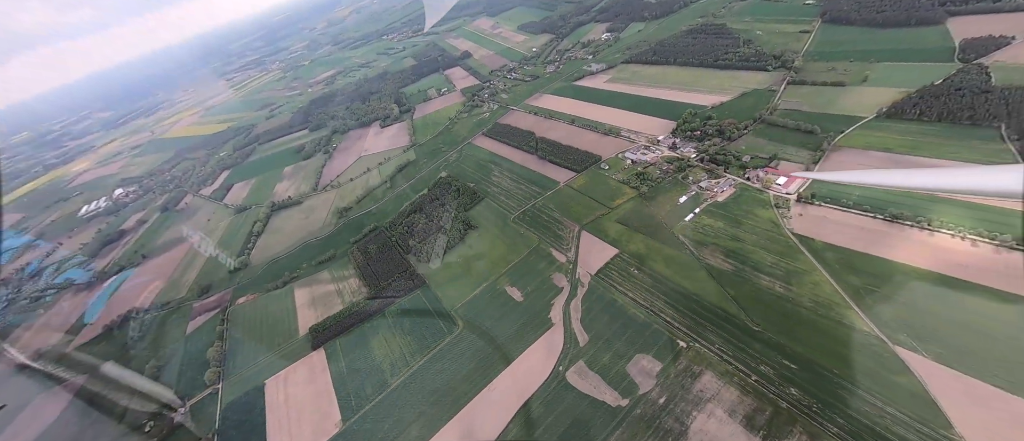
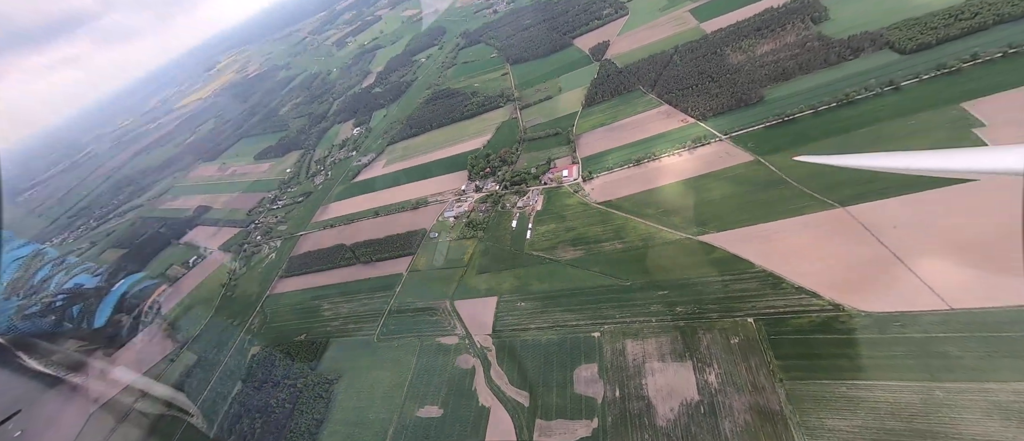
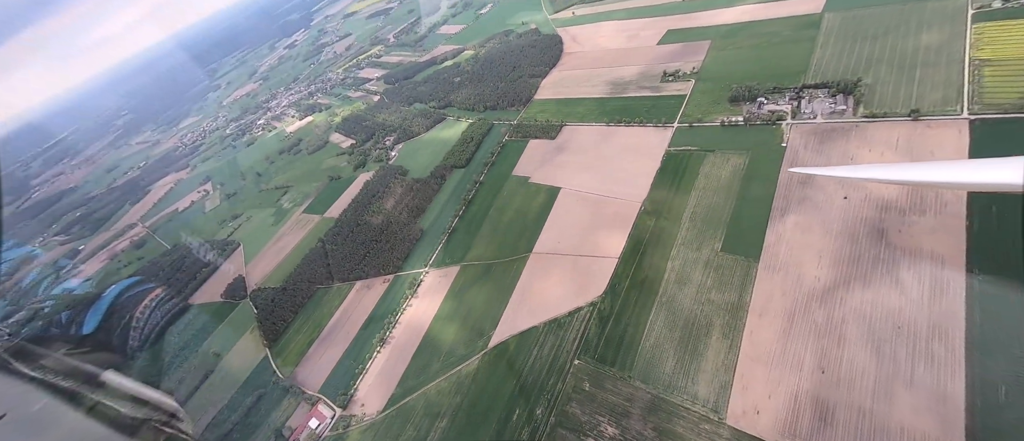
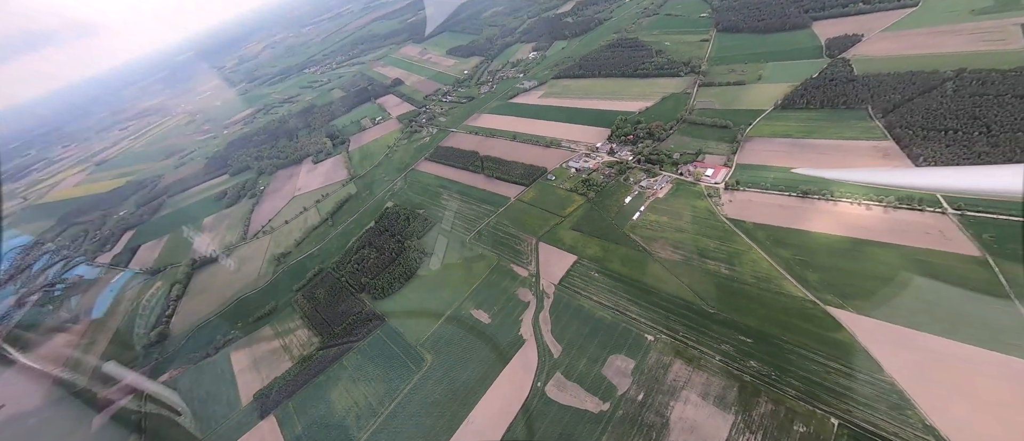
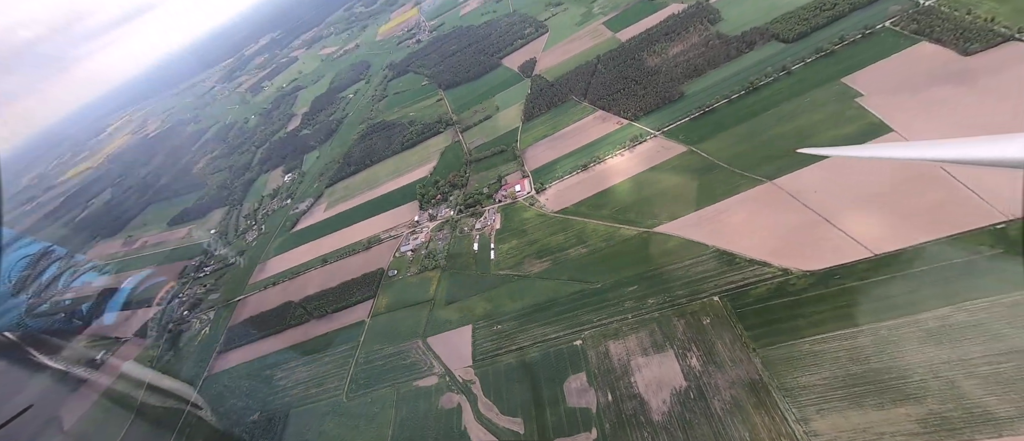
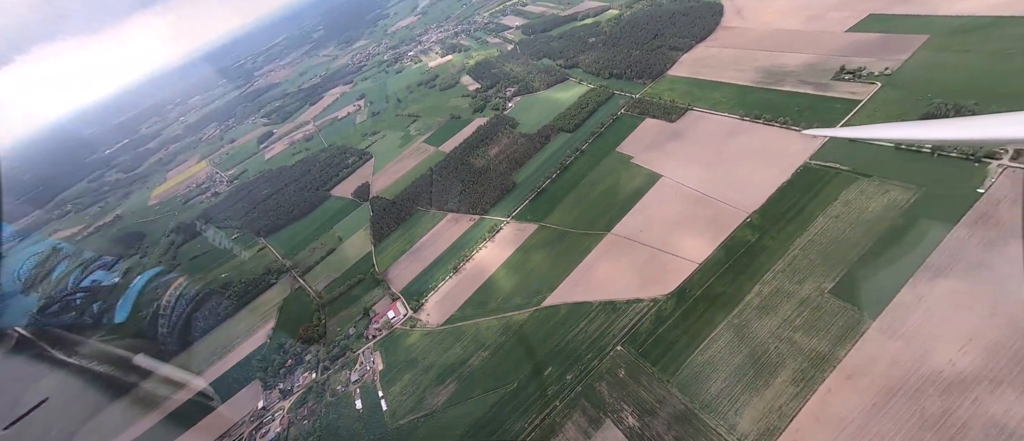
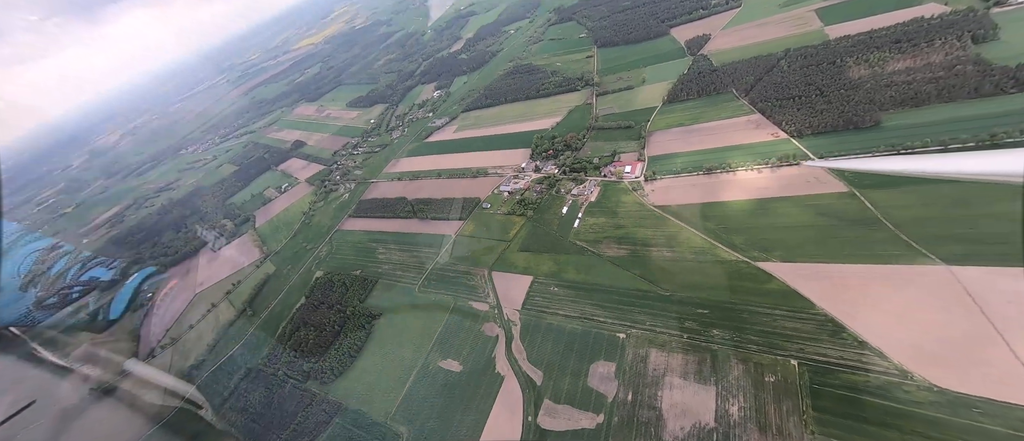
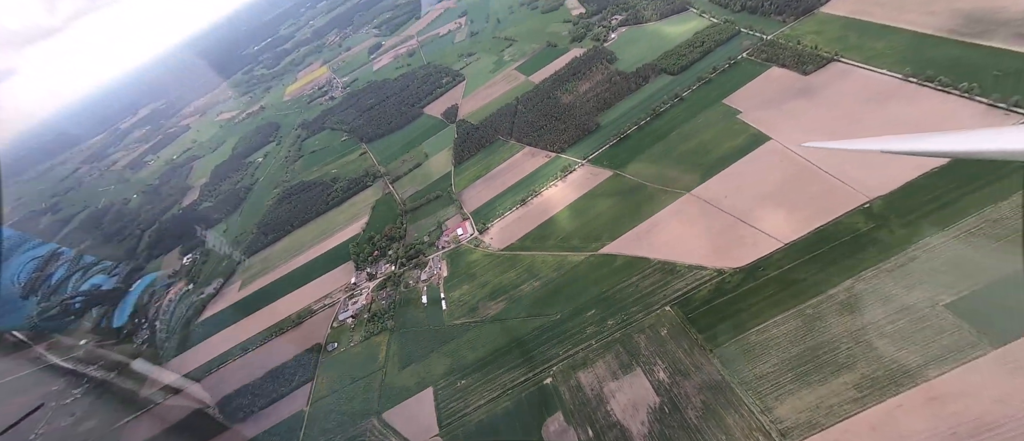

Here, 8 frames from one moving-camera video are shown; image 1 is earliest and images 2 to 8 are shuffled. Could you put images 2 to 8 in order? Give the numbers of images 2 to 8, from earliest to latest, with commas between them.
4, 7, 2, 5, 8, 6, 3
